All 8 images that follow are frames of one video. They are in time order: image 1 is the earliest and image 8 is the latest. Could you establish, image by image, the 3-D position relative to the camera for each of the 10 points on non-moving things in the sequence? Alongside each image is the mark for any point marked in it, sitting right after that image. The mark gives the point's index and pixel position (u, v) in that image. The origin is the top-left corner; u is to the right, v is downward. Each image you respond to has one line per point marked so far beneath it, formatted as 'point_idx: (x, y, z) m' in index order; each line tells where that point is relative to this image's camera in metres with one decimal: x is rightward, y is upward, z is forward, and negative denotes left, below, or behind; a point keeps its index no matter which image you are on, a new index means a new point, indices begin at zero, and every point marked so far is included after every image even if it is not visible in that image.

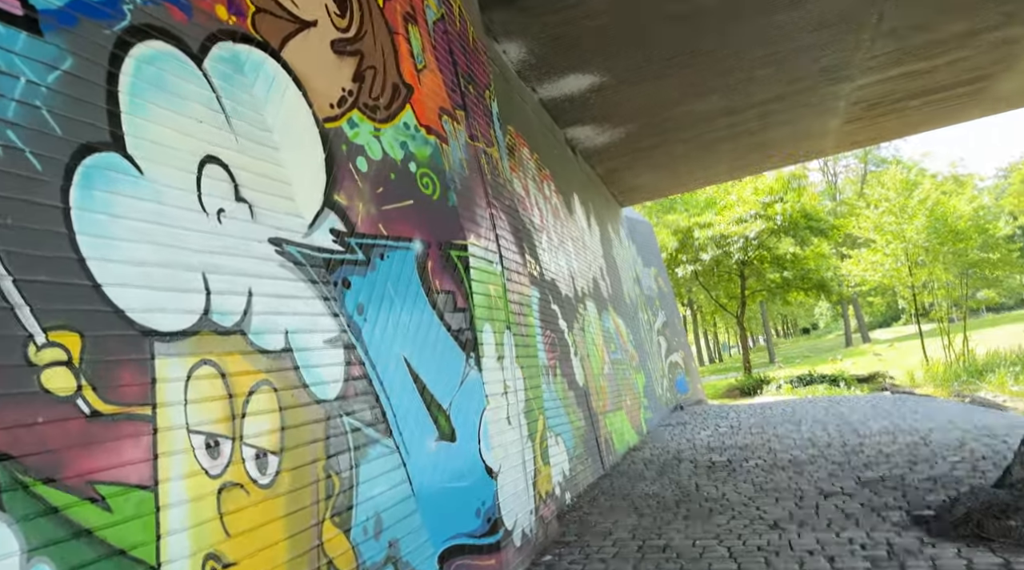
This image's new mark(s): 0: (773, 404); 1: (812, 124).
0: (+4.4, -2.0, +14.3) m
1: (+4.4, +2.3, +12.7) m
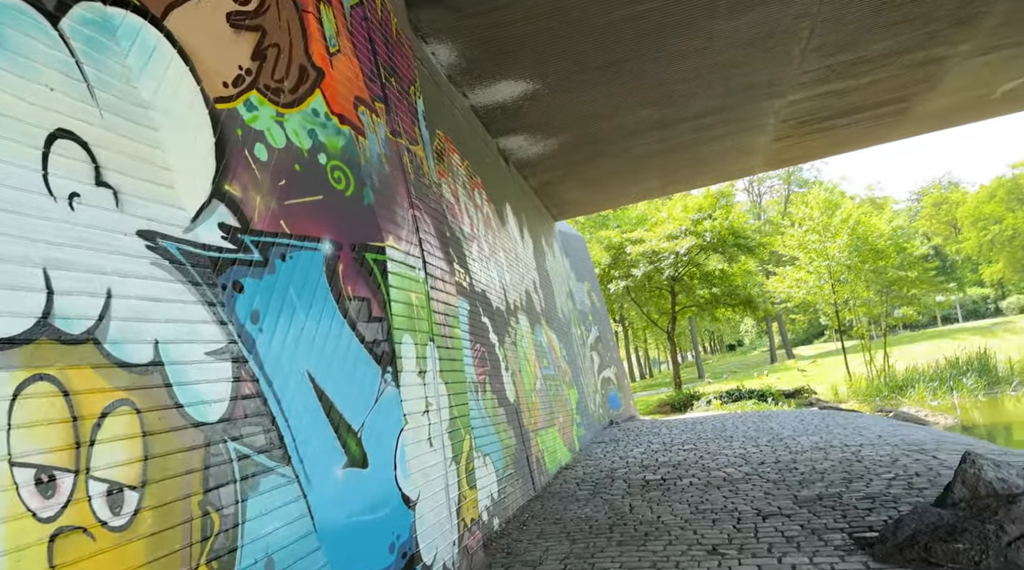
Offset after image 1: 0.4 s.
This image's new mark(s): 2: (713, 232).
0: (+3.2, -2.2, +14.2) m
1: (+3.4, +2.1, +12.7) m
2: (+4.6, +1.2, +19.7) m
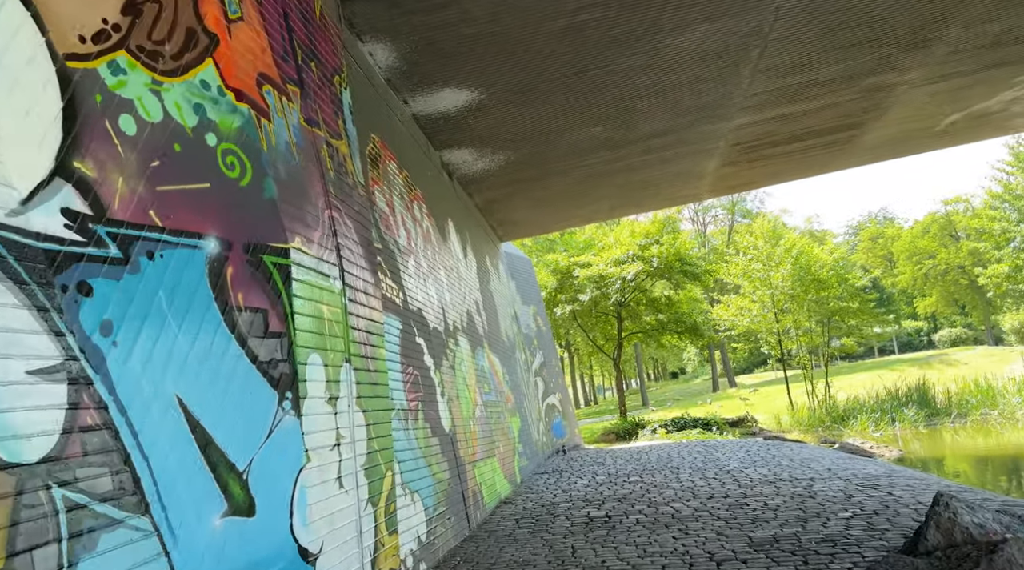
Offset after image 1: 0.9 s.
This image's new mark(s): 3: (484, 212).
0: (+2.2, -2.6, +13.8) m
1: (+2.6, +1.8, +12.4) m
2: (+3.4, +0.6, +19.5) m
3: (-0.4, +1.1, +12.6) m
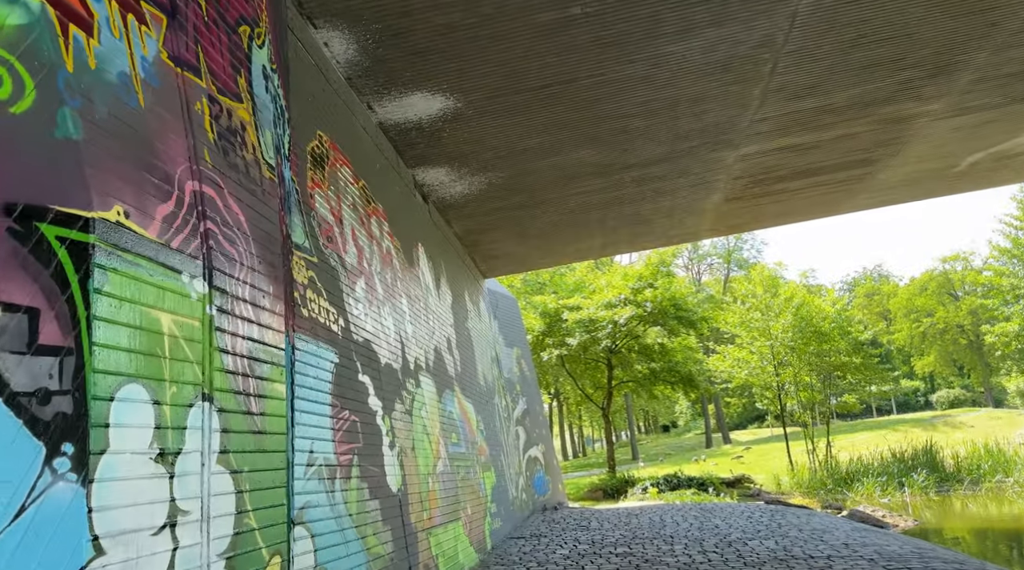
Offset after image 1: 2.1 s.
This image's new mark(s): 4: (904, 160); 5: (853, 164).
0: (+1.9, -3.3, +12.6) m
1: (+2.4, +1.1, +11.4) m
2: (+3.1, -0.4, +18.4) m
3: (-0.6, +0.6, +11.6) m
4: (+5.1, +1.6, +11.3) m
5: (+4.4, +1.6, +11.1) m
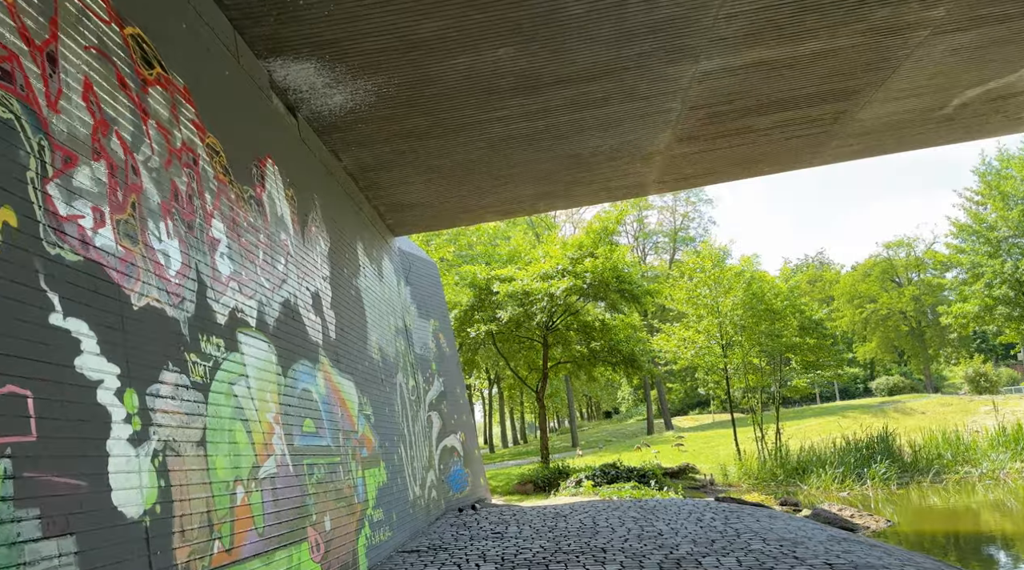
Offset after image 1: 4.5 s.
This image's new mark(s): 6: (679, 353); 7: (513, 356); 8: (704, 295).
0: (+0.7, -2.8, +10.6) m
1: (+1.4, +1.6, +9.4) m
2: (+1.6, +0.2, +16.5) m
3: (-1.7, +1.1, +9.4) m
4: (+4.1, +2.1, +9.5) m
5: (+3.4, +2.0, +9.2) m
6: (+3.7, -1.5, +19.0) m
7: (0.0, -1.6, +18.6) m
8: (+4.2, -0.2, +18.5) m
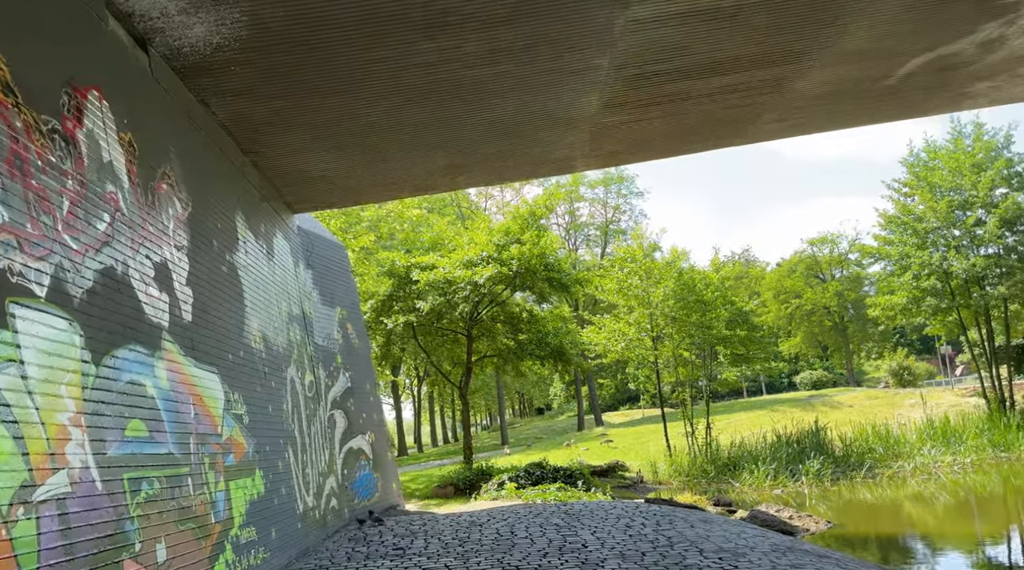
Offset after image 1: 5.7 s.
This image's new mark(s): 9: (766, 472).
0: (-0.3, -2.6, +9.6) m
1: (+0.5, +1.8, +8.4) m
2: (+0.1, +0.4, +15.4) m
3: (-2.5, +1.3, +8.1) m
4: (+3.2, +2.3, +8.7) m
5: (+2.5, +2.2, +8.3) m
6: (+2.1, -1.3, +18.2) m
7: (-1.6, -1.3, +17.5) m
8: (+2.5, 0.0, +17.6) m
9: (+4.6, -3.4, +15.6) m
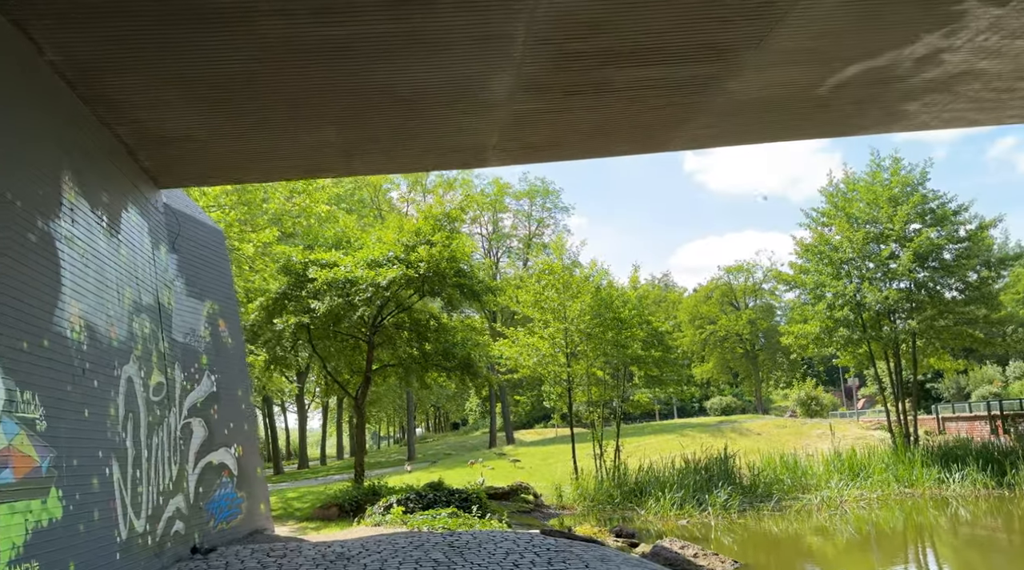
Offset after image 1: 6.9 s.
0: (-1.5, -2.5, +8.4) m
1: (-0.4, +1.8, +7.4) m
2: (-1.4, +0.3, +14.4) m
3: (-3.4, +1.5, +6.9) m
4: (+2.4, +2.1, +7.9) m
5: (+1.7, +2.1, +7.5) m
6: (+0.1, -1.5, +17.2) m
7: (-3.5, -1.4, +16.2) m
8: (+0.7, -0.2, +16.8) m
9: (+2.8, -3.7, +14.9) m
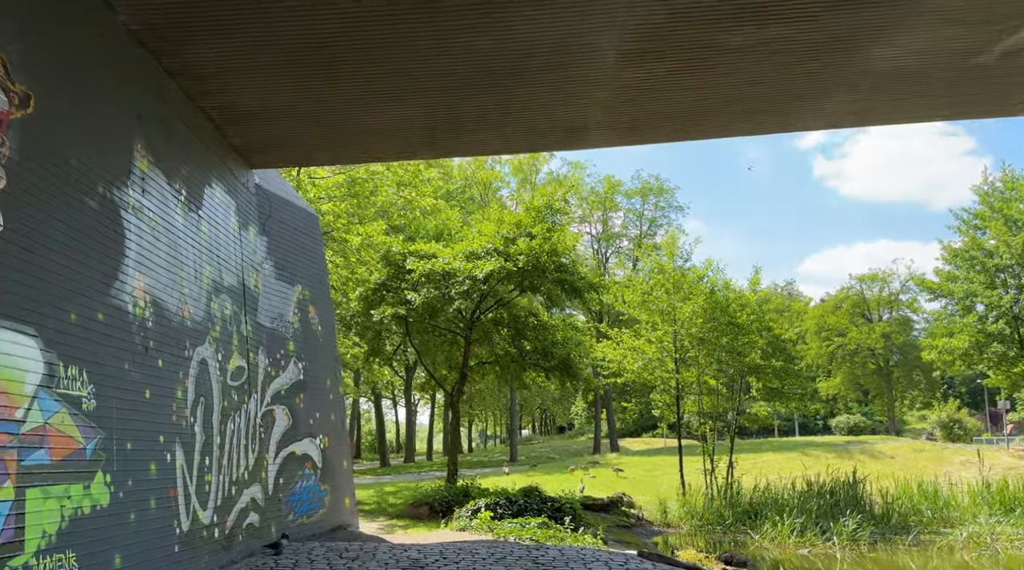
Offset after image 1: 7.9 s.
0: (-0.6, -2.4, +7.8) m
1: (+0.4, +1.9, +6.7) m
2: (+0.3, +0.4, +13.7) m
3: (-2.6, +1.6, +6.6) m
4: (+3.3, +2.1, +6.8) m
5: (+2.5, +2.1, +6.5) m
6: (+2.2, -1.5, +16.4) m
7: (-1.5, -1.2, +15.8) m
8: (+2.8, -0.3, +15.8) m
9: (+4.4, -3.8, +13.7) m
